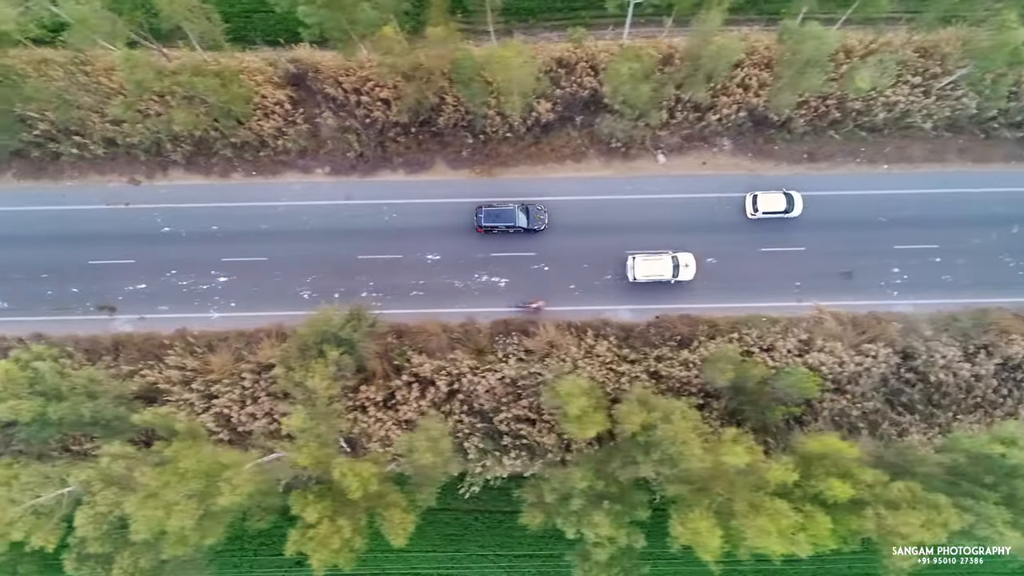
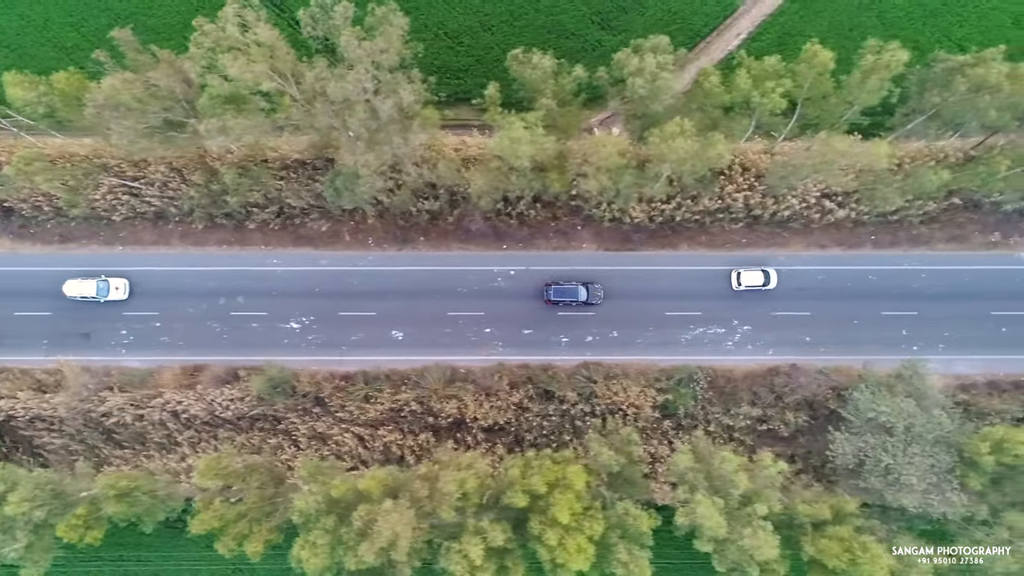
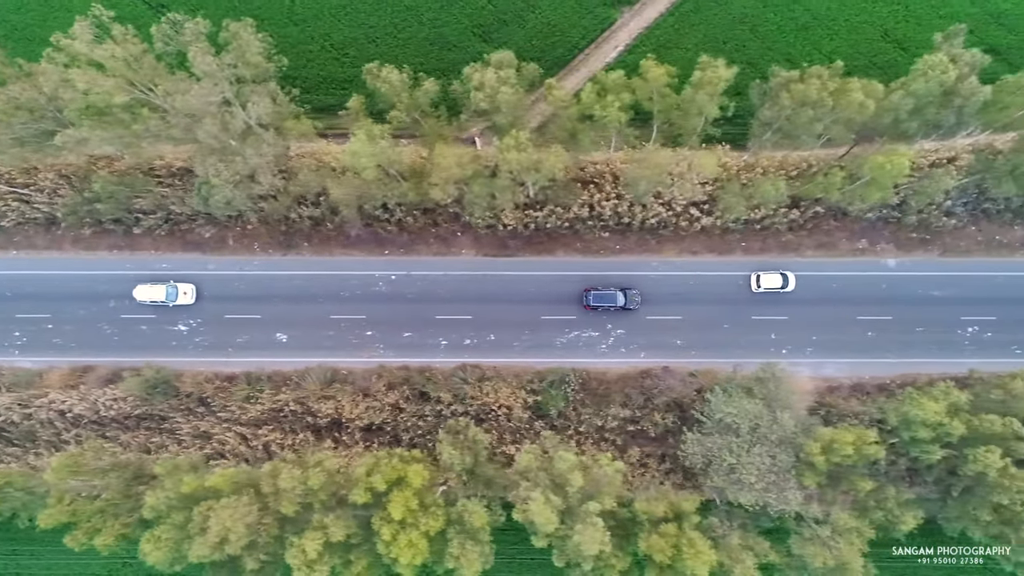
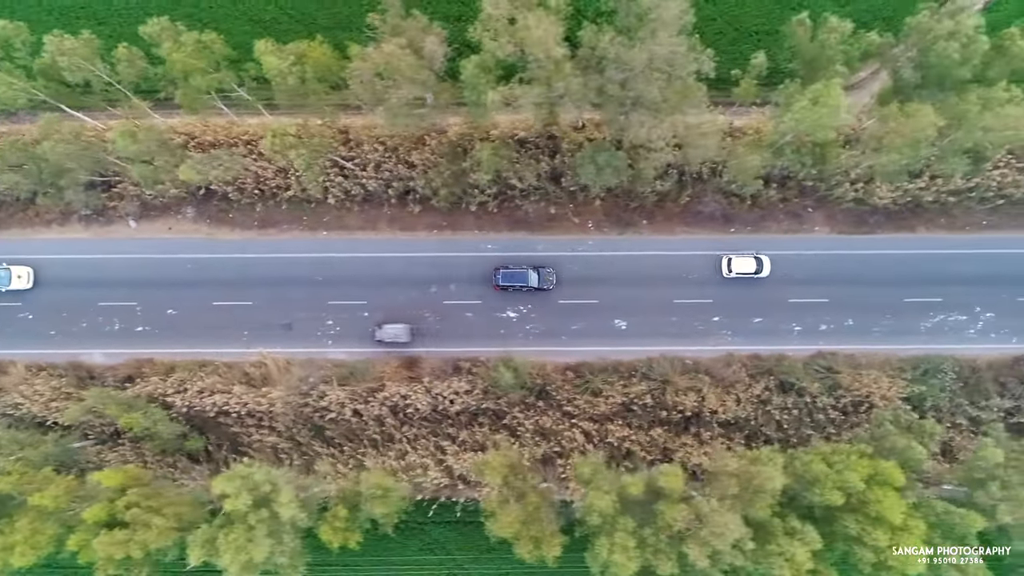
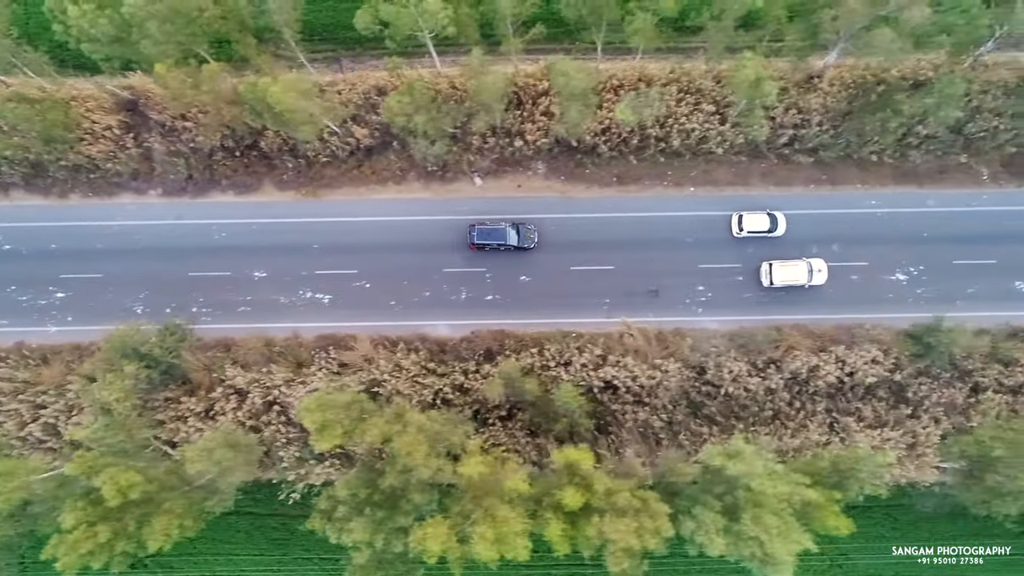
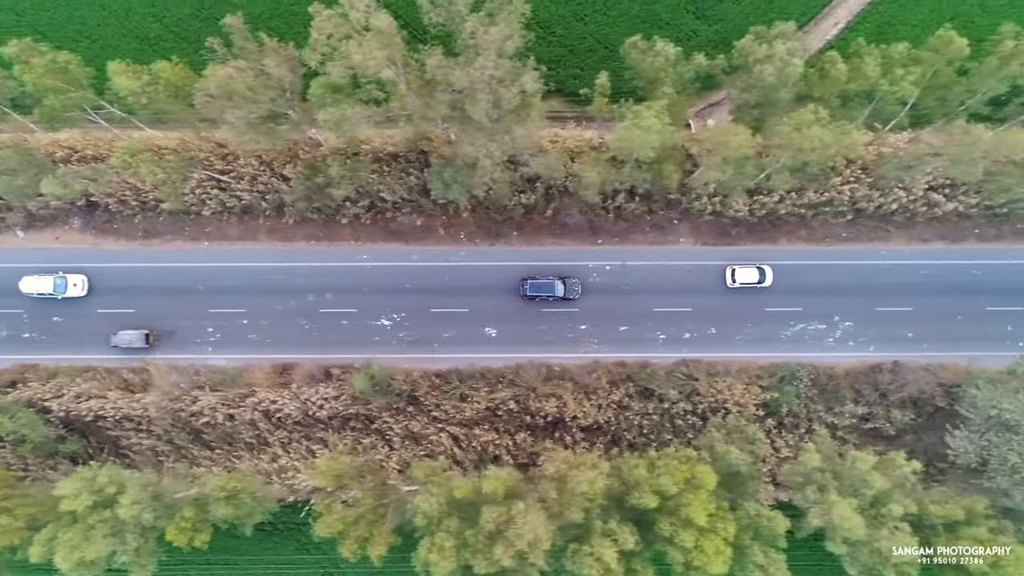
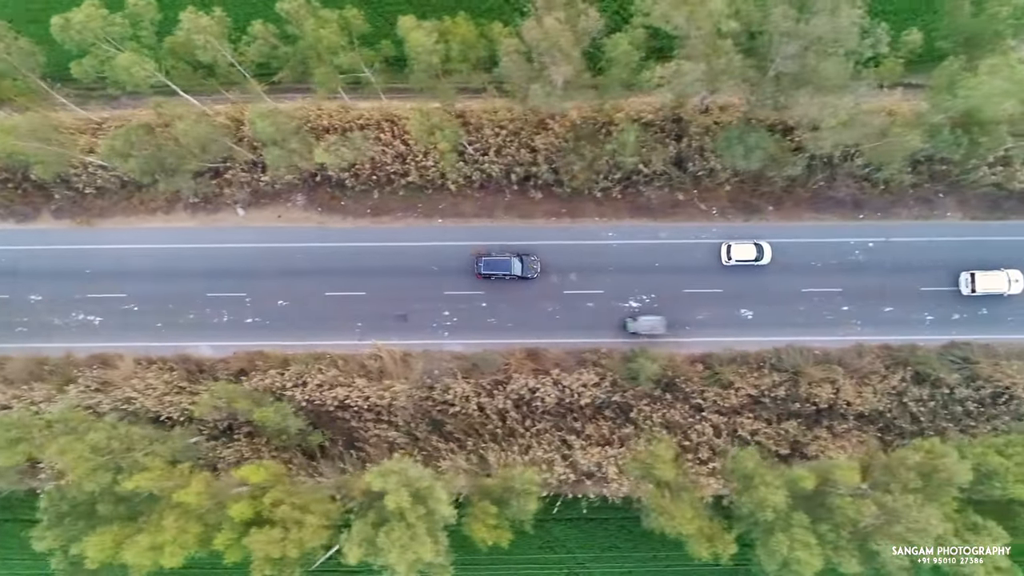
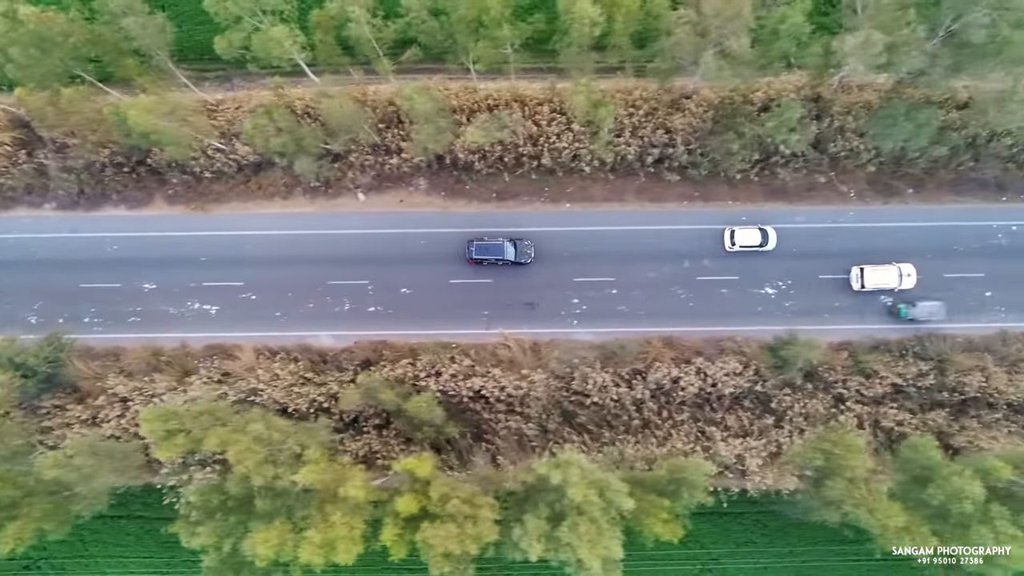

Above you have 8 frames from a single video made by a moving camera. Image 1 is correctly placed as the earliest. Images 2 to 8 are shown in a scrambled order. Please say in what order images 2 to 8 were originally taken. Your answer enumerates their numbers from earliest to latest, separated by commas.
5, 8, 7, 4, 6, 2, 3
